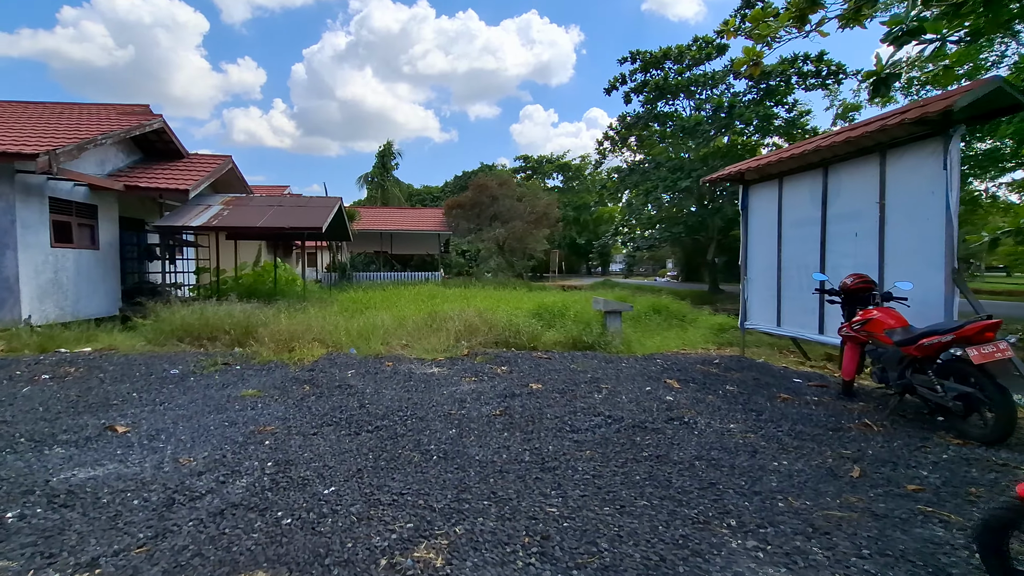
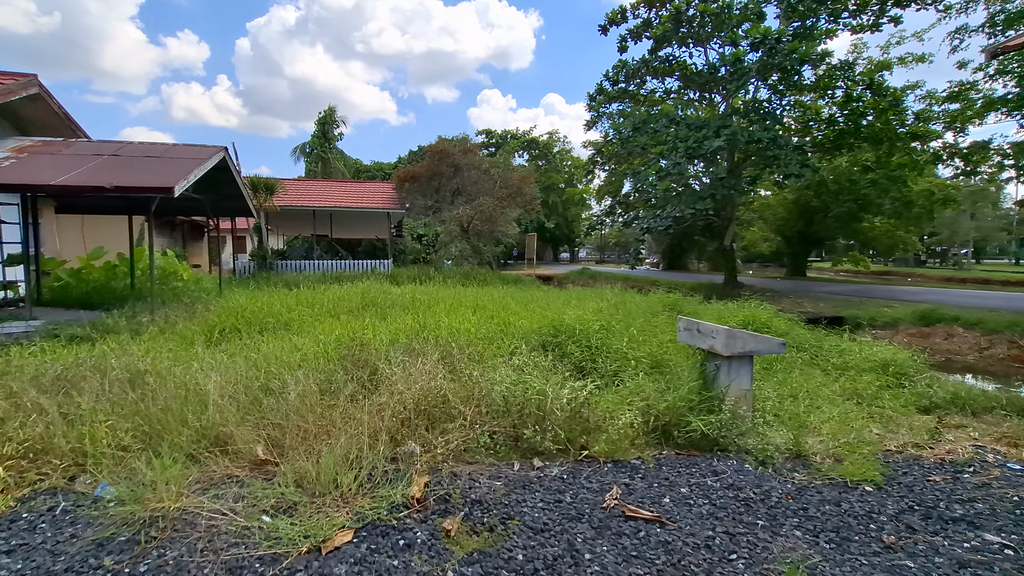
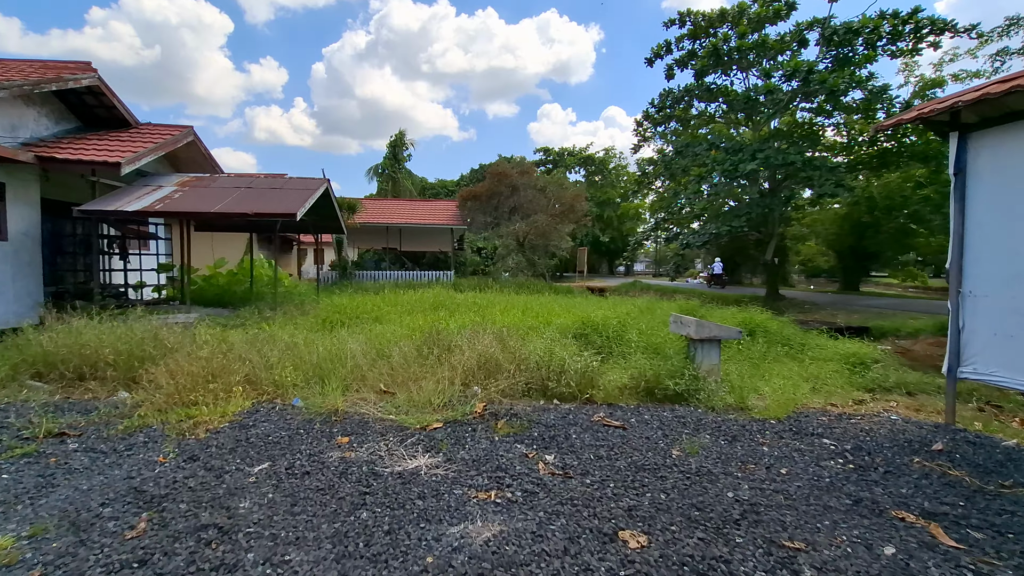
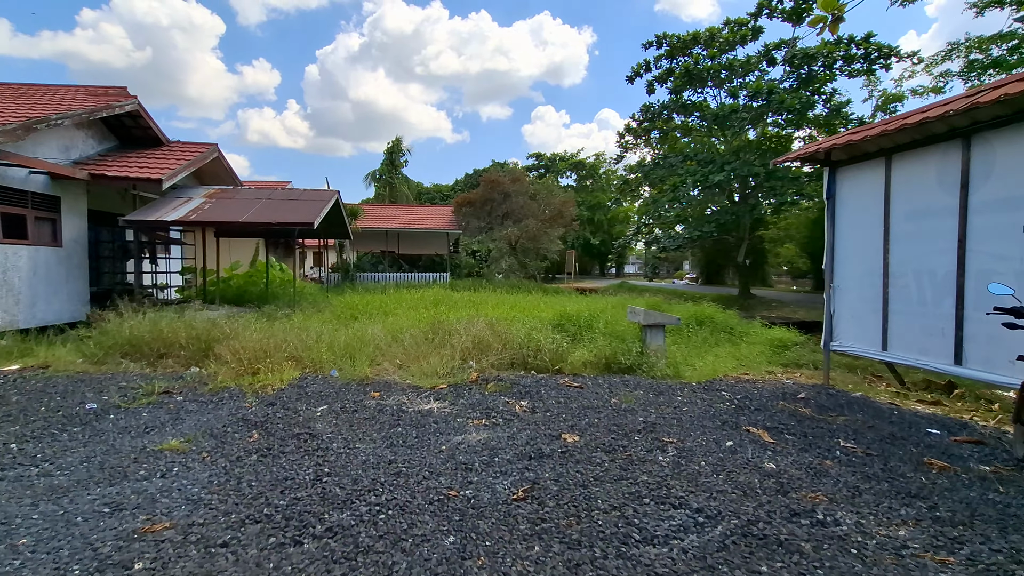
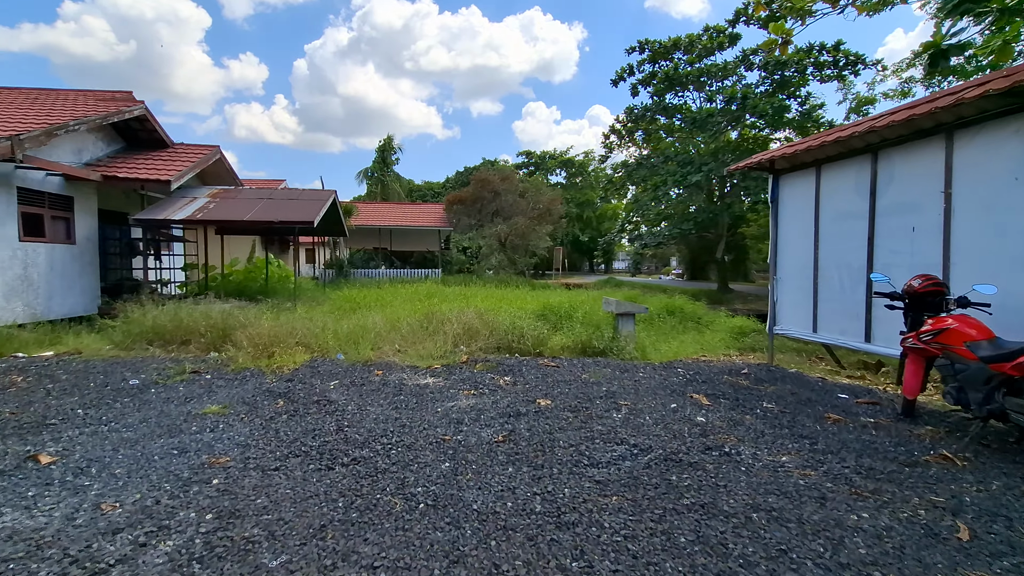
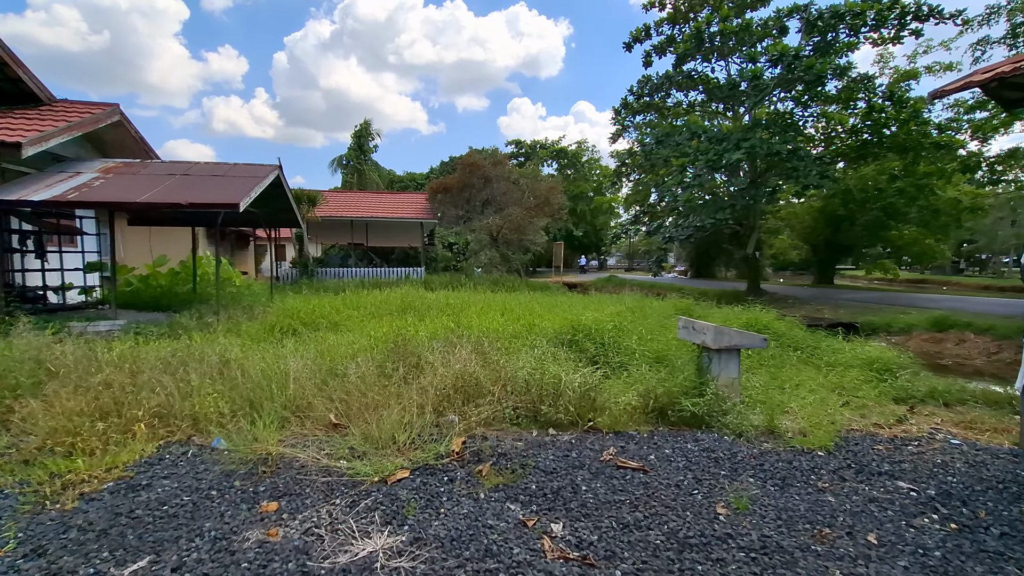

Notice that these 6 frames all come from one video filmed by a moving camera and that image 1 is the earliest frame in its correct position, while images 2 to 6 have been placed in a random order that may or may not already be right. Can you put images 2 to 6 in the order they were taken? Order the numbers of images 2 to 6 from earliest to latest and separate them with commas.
5, 4, 3, 6, 2
